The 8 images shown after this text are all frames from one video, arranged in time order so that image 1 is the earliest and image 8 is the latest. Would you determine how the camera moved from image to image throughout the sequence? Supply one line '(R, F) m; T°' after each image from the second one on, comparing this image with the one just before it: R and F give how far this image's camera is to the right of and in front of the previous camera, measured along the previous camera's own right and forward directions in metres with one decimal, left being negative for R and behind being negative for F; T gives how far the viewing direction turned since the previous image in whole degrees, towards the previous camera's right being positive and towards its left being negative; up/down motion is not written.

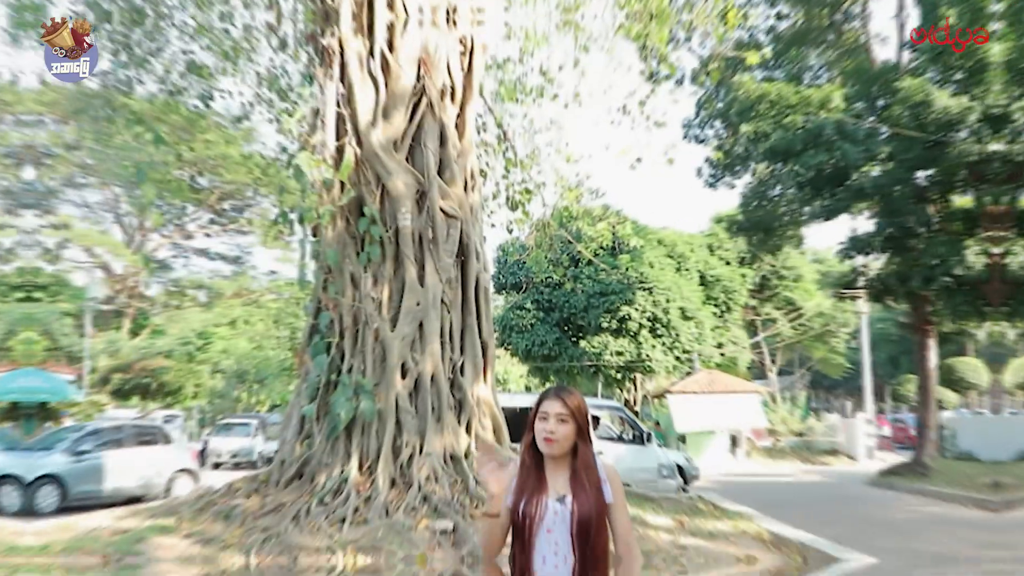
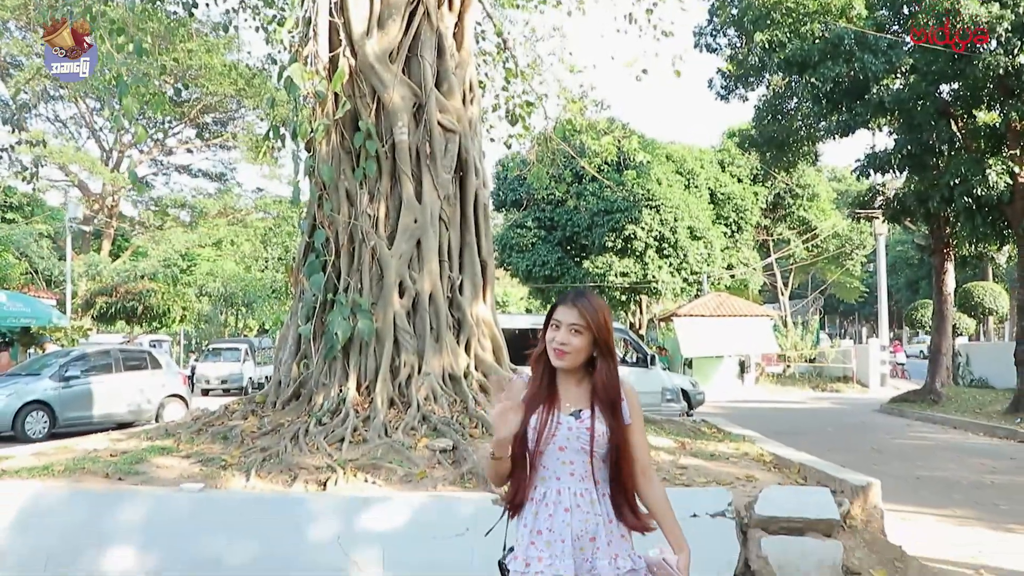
(0.0, +0.2) m; 0°
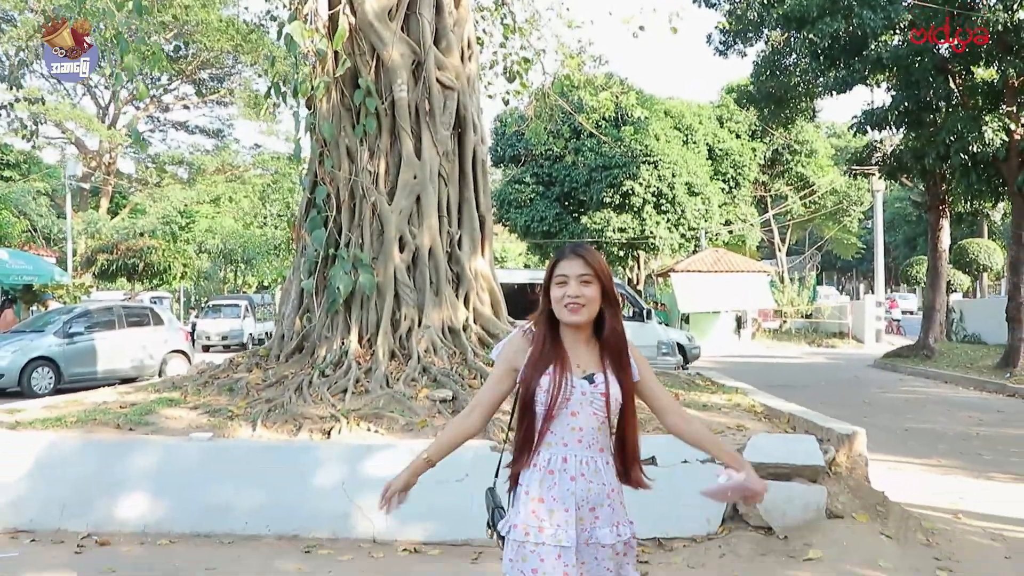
(0.0, -0.1) m; 0°
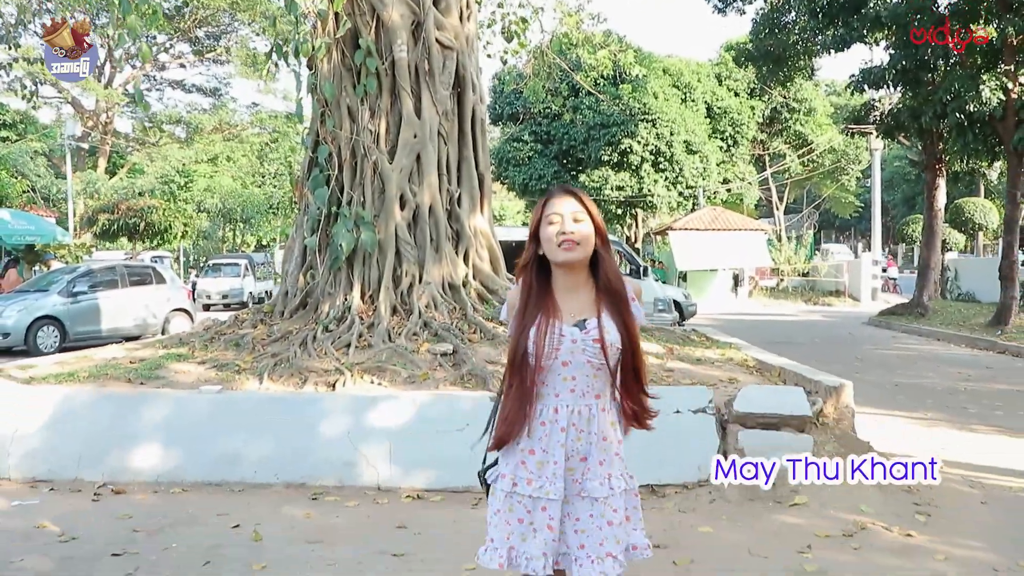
(0.0, -0.2) m; 0°
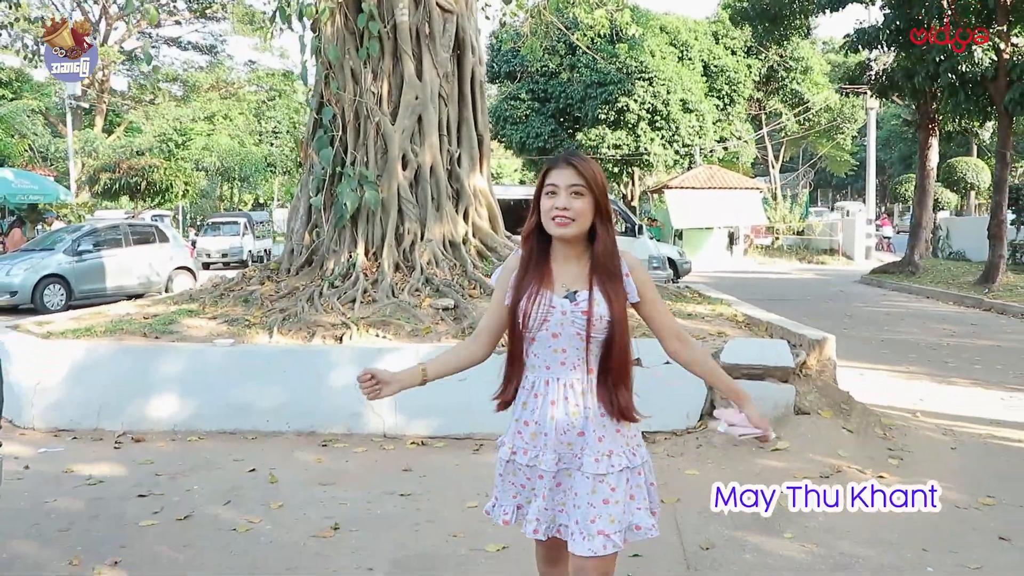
(0.0, -0.3) m; 0°
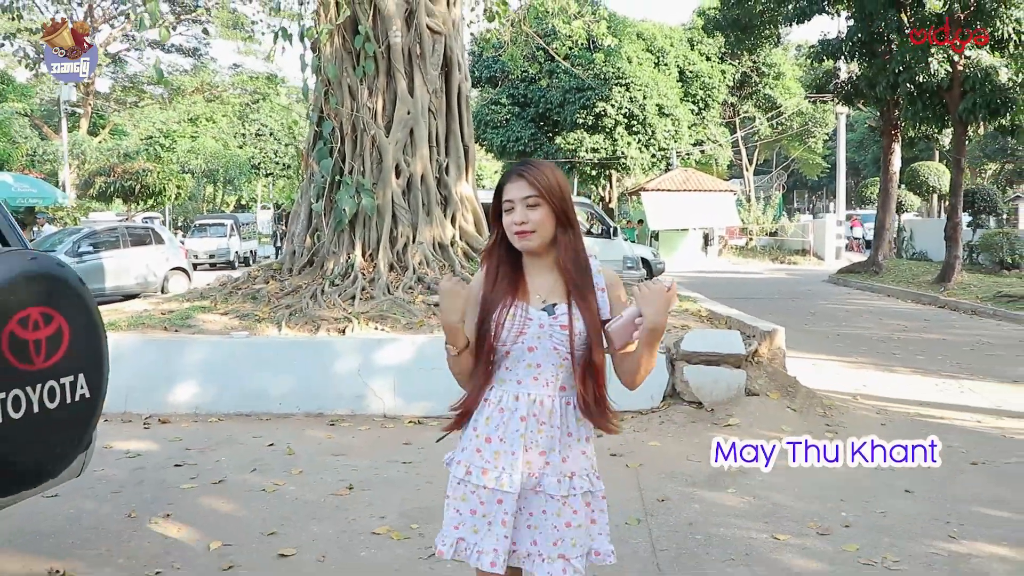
(0.0, -0.7) m; +1°
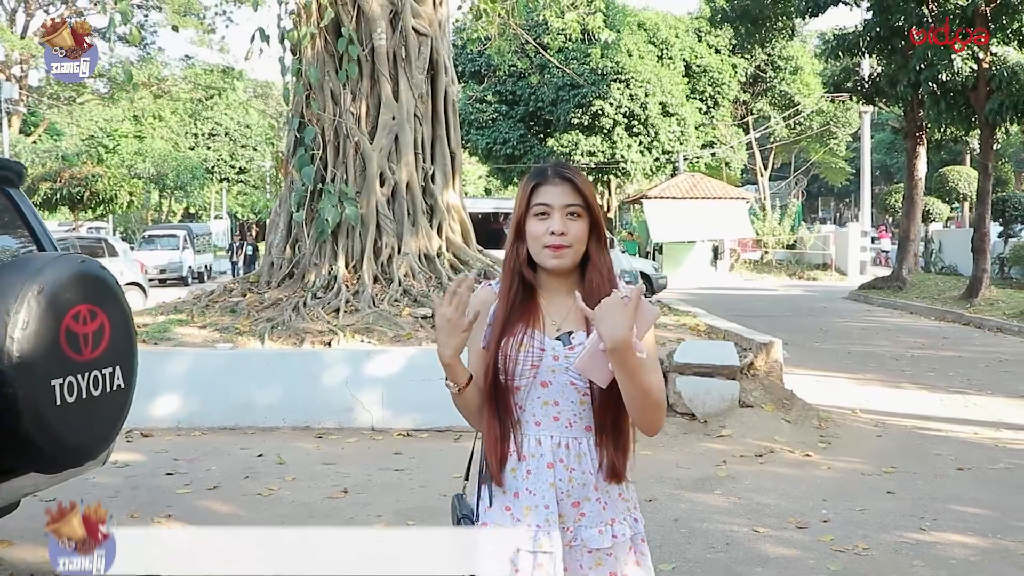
(+0.2, +0.3) m; 0°
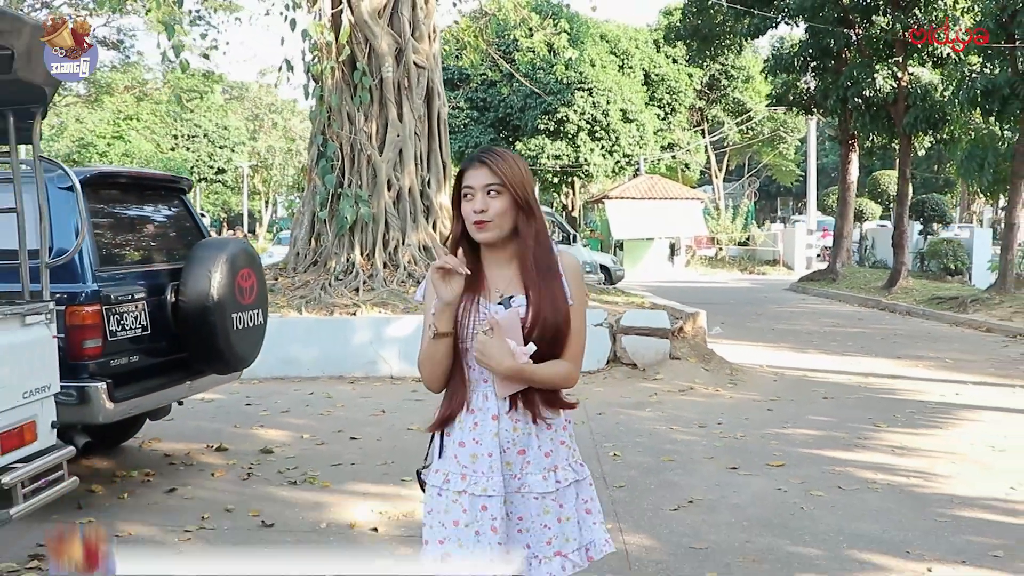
(-0.2, -1.8) m; +2°
